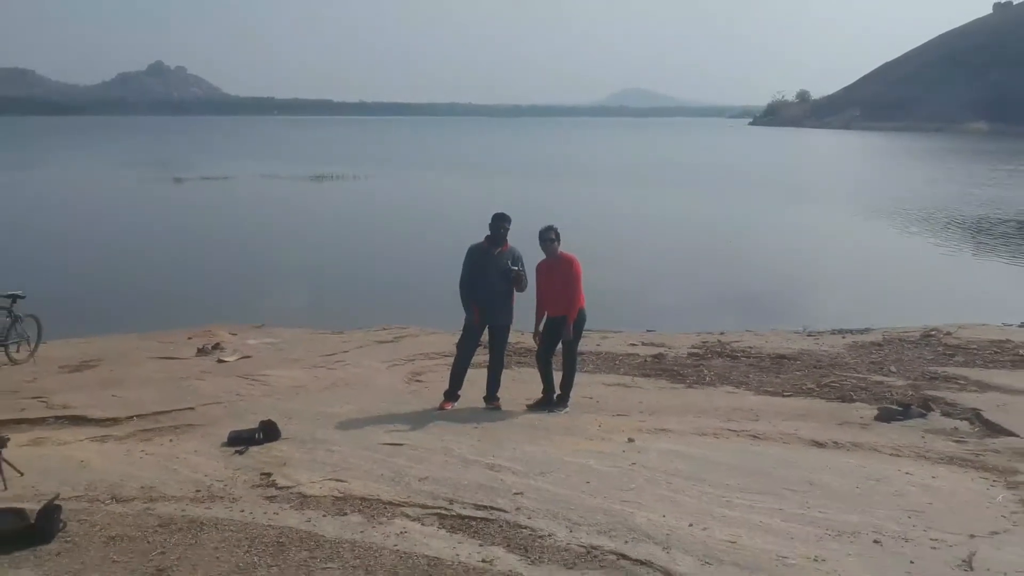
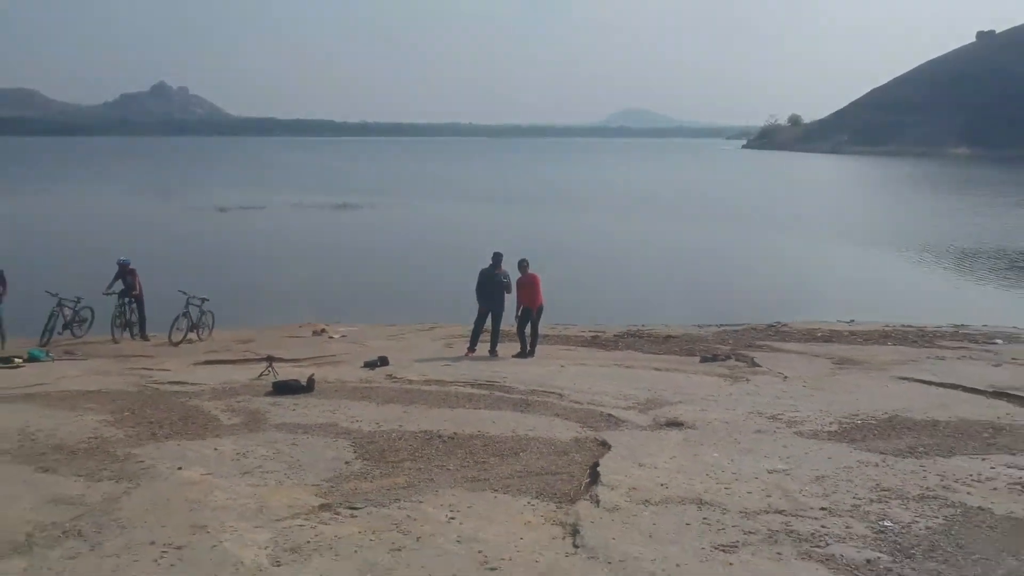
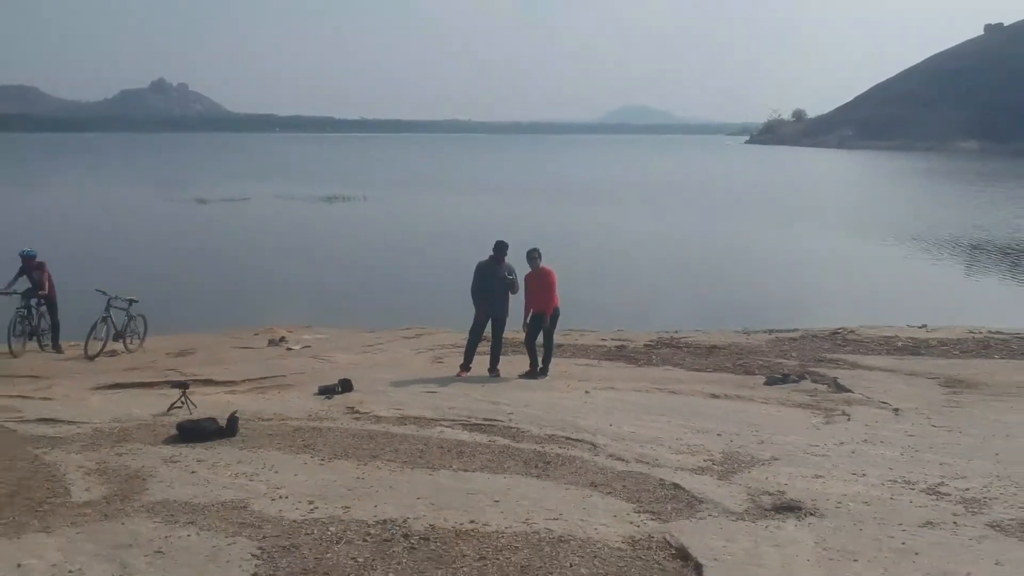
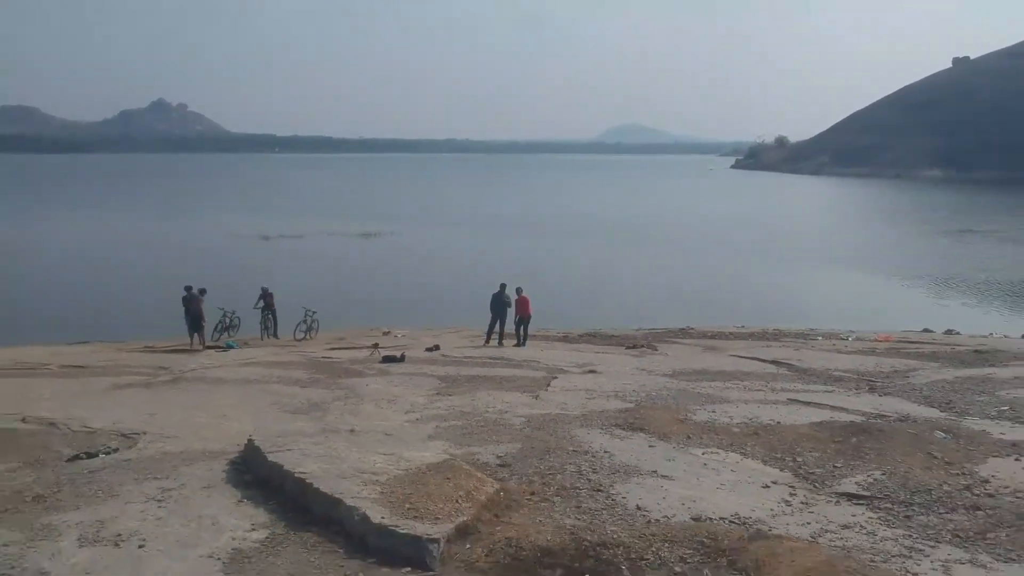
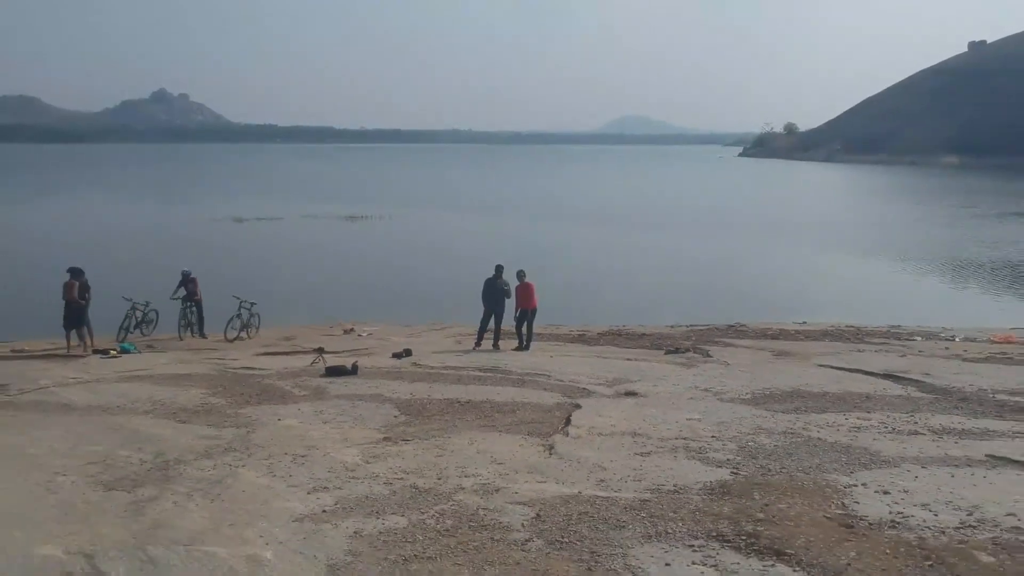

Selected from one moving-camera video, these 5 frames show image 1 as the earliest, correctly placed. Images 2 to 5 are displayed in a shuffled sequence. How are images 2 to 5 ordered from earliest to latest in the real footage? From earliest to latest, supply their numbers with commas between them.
3, 2, 5, 4
